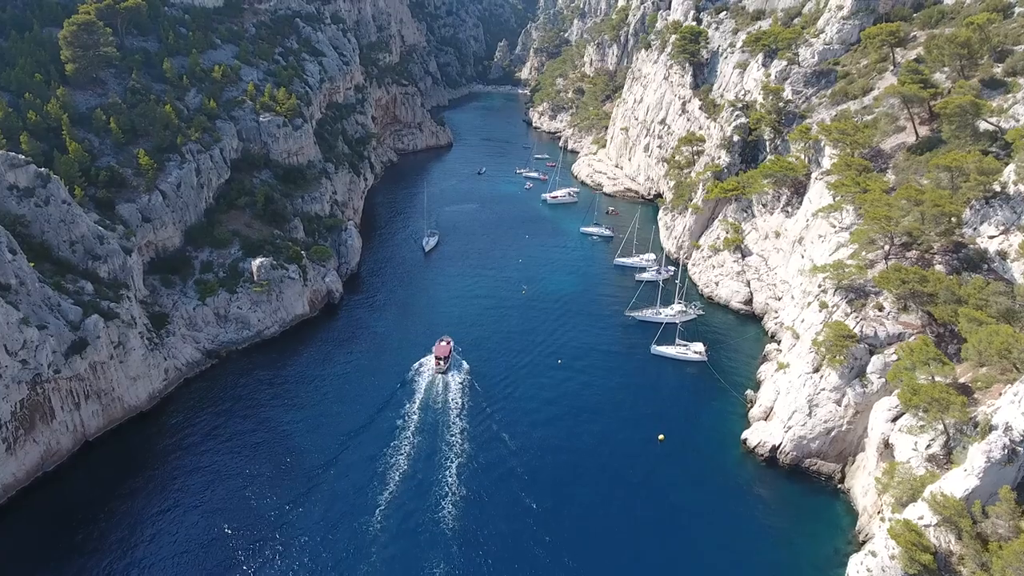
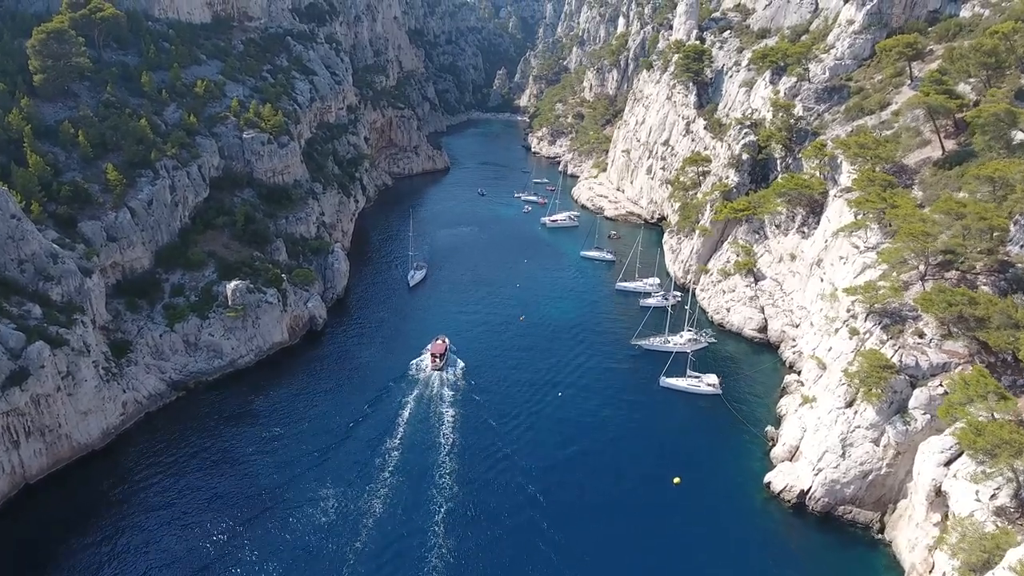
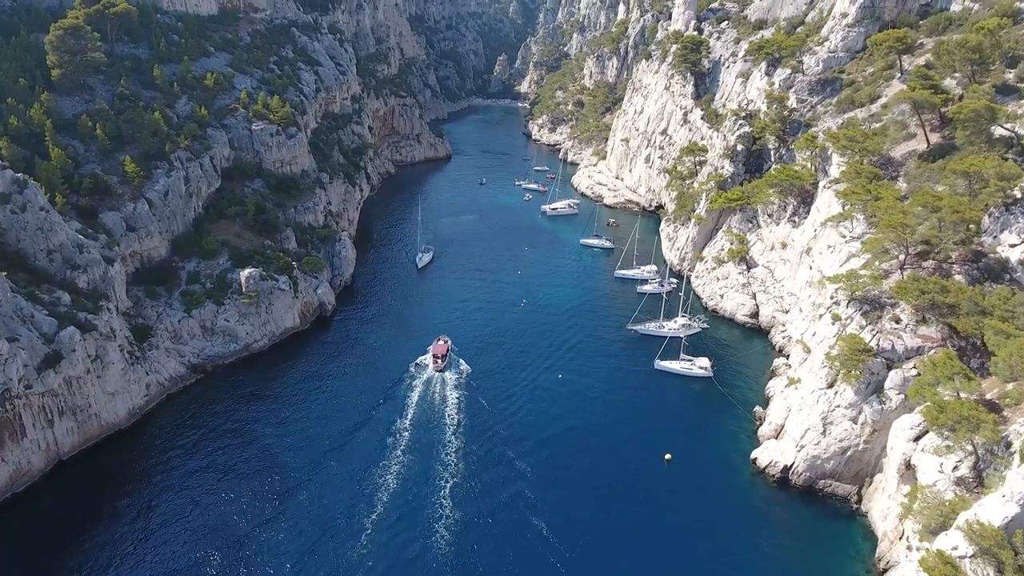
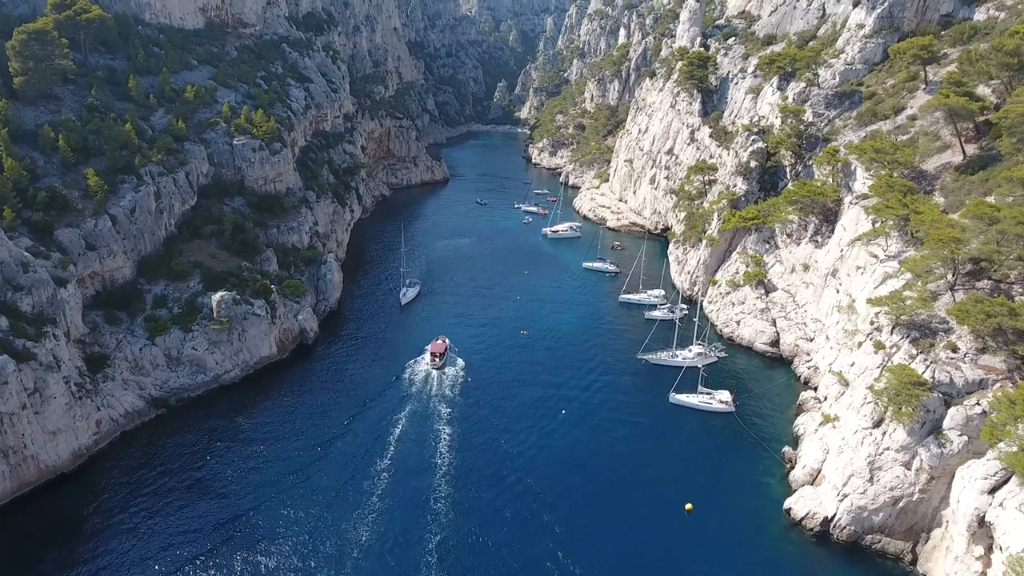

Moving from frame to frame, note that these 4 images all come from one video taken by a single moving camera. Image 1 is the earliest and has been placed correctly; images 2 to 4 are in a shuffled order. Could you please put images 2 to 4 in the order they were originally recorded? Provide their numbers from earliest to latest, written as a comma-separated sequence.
3, 2, 4
